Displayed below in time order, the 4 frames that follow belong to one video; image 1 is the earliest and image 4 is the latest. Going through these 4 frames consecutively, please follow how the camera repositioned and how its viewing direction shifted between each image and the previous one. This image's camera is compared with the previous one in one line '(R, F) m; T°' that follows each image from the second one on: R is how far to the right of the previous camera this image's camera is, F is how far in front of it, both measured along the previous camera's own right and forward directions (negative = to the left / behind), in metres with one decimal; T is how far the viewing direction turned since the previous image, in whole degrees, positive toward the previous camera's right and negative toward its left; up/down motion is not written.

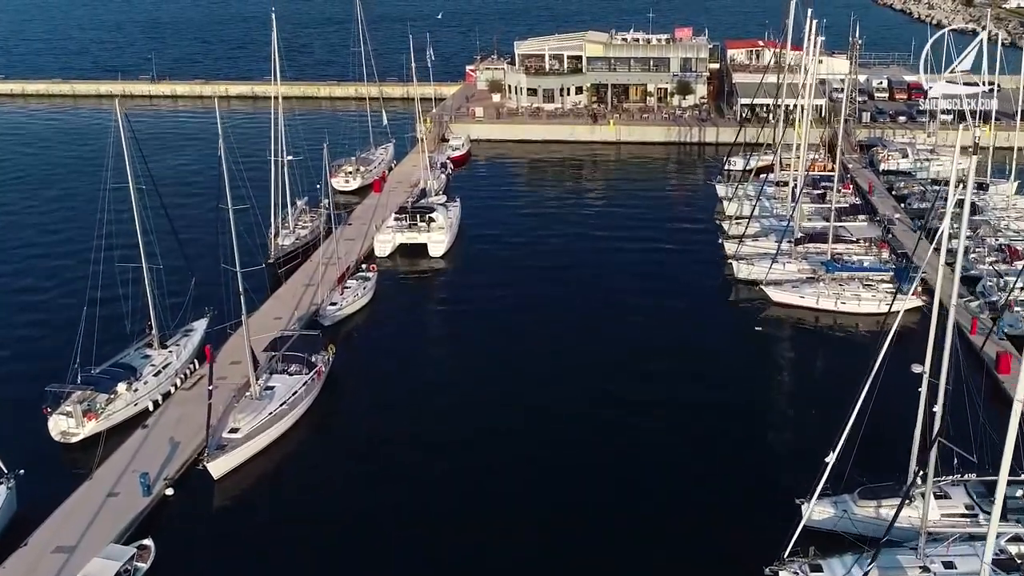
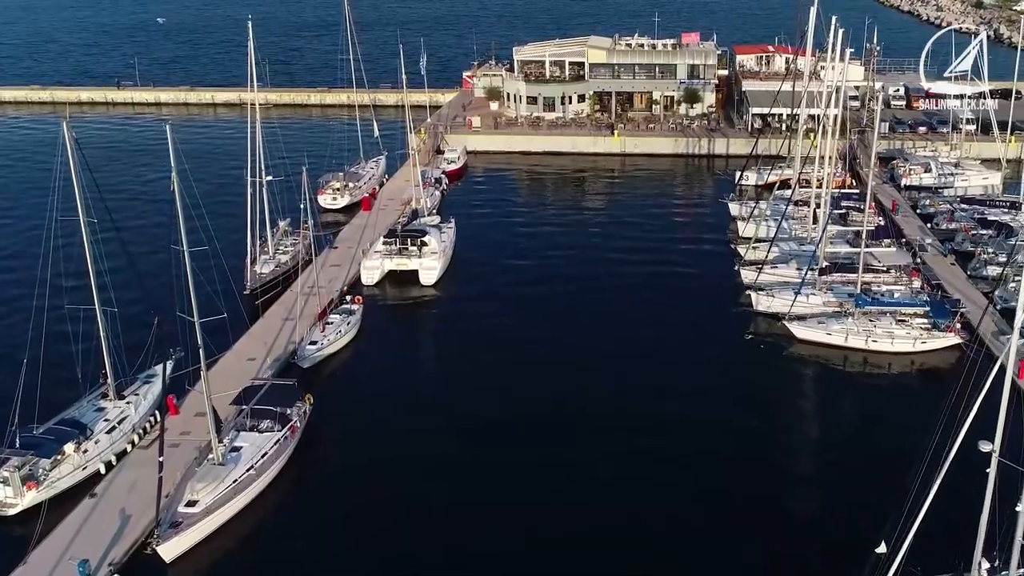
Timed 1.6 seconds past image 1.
(0.0, +3.8) m; 0°
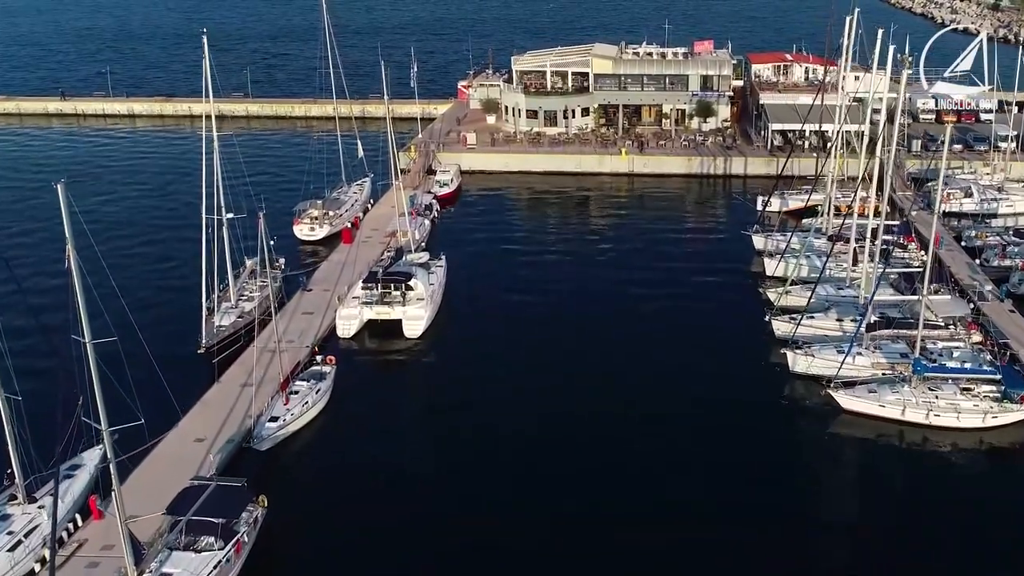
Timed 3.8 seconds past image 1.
(+0.1, +5.8) m; 0°
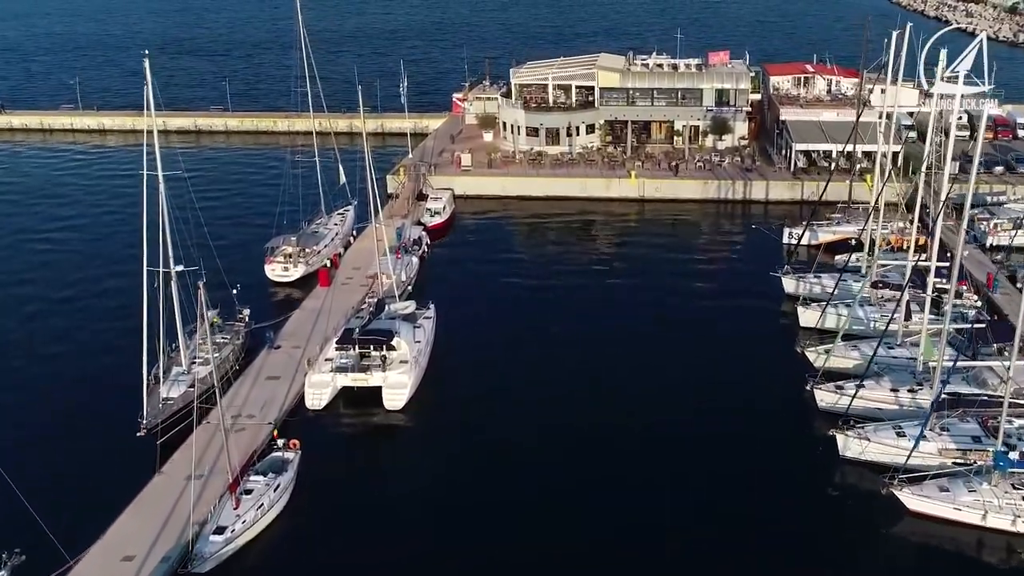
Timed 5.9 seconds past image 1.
(0.0, +5.7) m; 0°
